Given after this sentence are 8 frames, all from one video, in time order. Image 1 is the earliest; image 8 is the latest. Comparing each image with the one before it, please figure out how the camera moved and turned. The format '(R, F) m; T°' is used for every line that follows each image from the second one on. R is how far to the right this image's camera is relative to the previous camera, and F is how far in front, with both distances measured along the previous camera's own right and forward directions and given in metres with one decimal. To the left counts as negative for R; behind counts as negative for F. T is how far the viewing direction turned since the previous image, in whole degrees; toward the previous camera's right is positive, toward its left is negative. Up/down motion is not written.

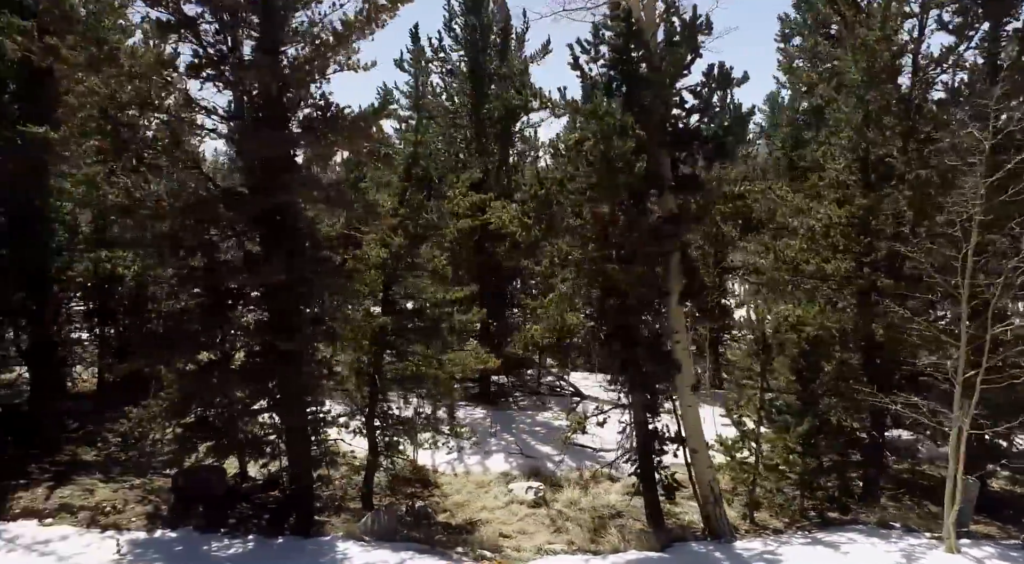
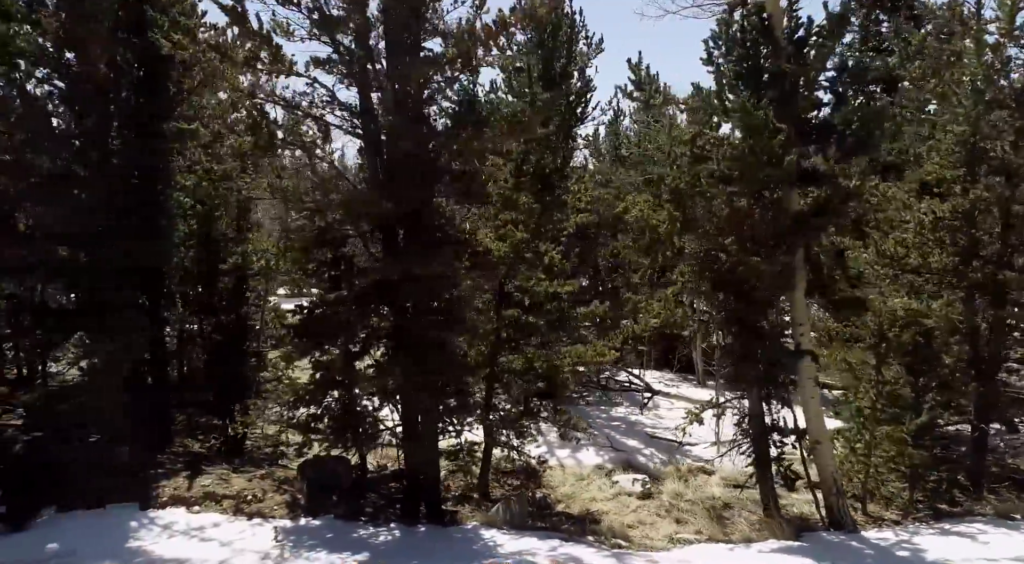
(-1.3, -0.1) m; -1°
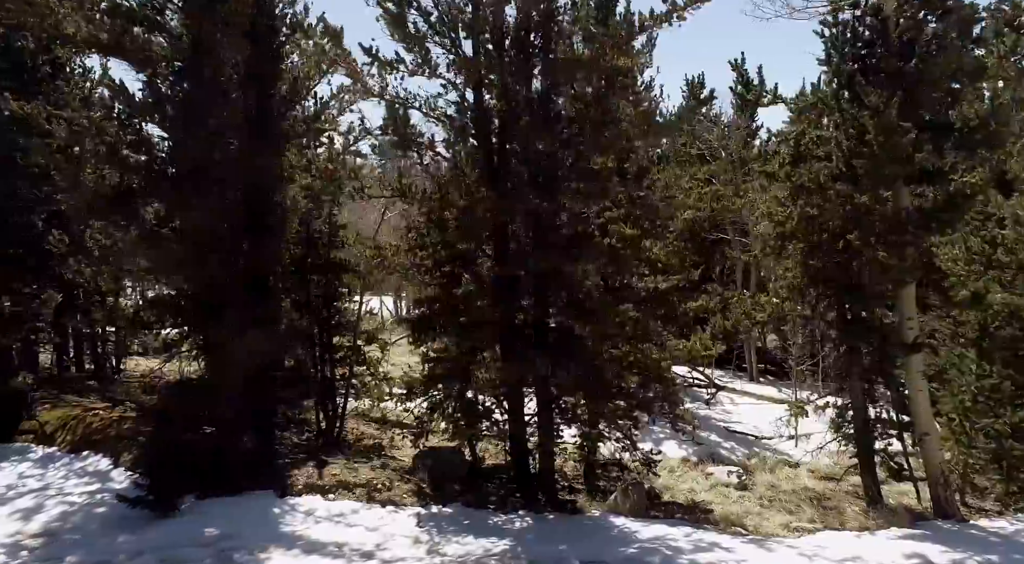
(-1.2, -0.2) m; -1°
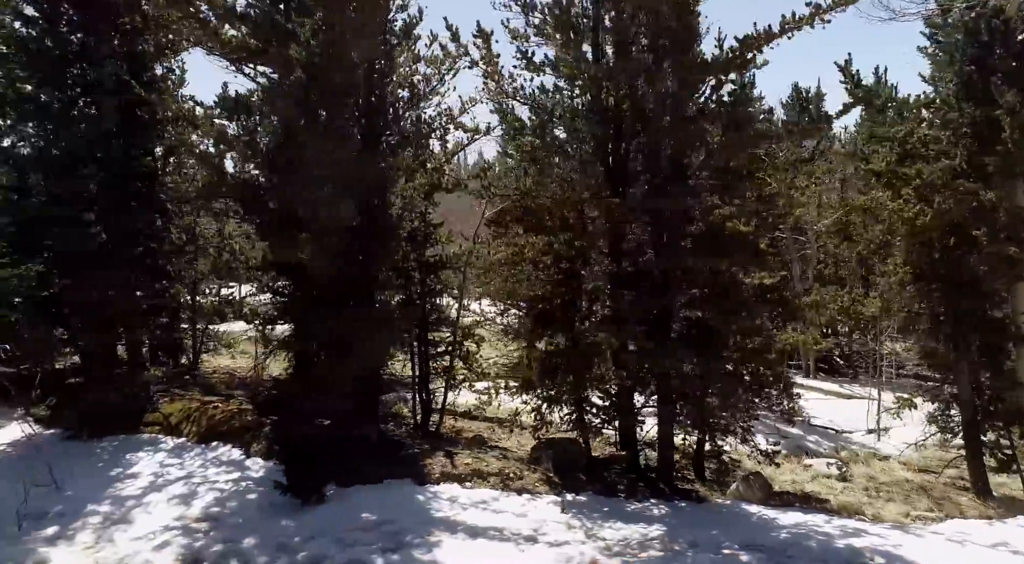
(-1.3, -0.3) m; -1°
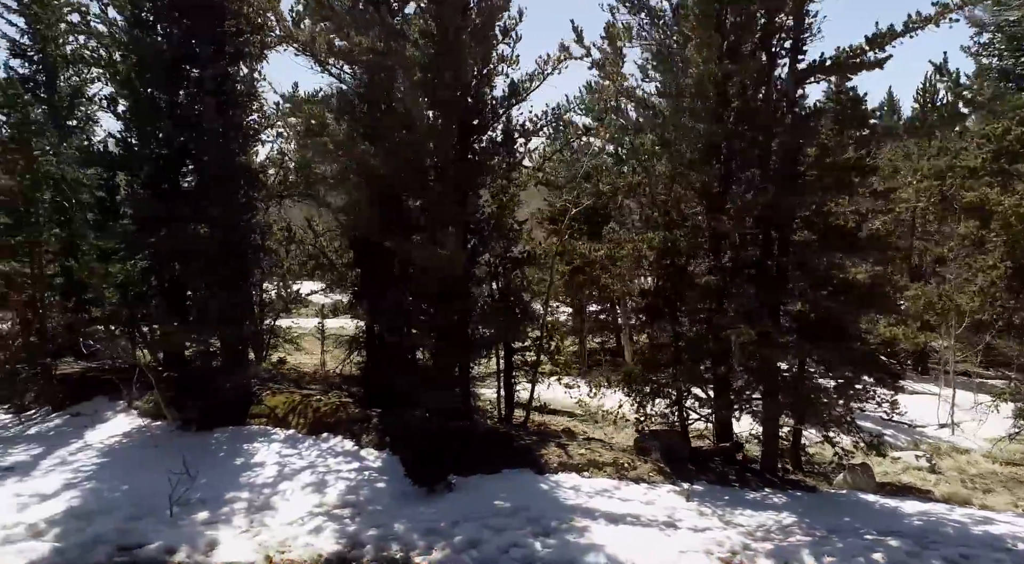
(-1.2, -0.2) m; -1°
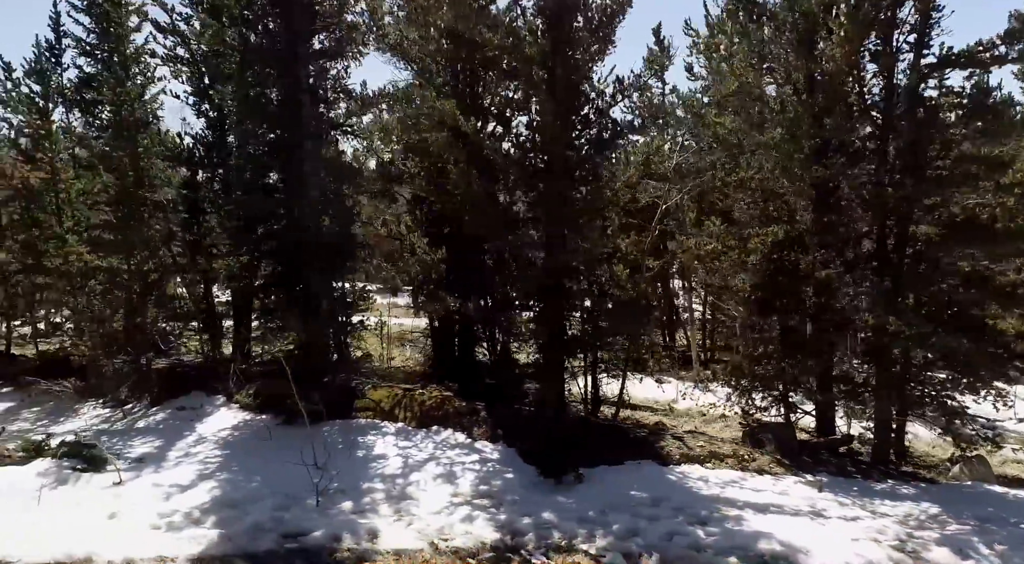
(-1.3, -0.1) m; 0°
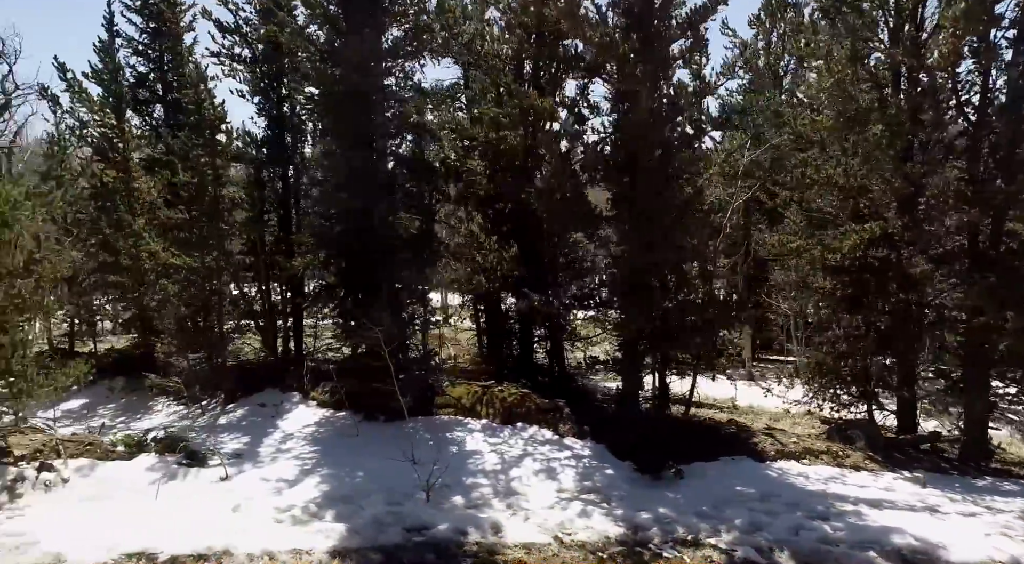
(-1.0, 0.0) m; 0°
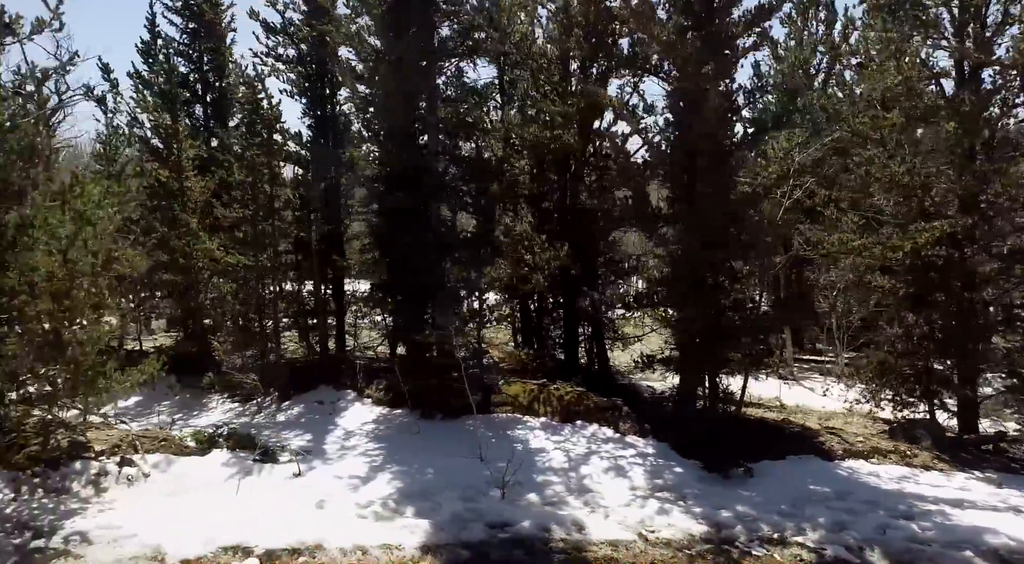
(-0.6, 0.0) m; -1°
